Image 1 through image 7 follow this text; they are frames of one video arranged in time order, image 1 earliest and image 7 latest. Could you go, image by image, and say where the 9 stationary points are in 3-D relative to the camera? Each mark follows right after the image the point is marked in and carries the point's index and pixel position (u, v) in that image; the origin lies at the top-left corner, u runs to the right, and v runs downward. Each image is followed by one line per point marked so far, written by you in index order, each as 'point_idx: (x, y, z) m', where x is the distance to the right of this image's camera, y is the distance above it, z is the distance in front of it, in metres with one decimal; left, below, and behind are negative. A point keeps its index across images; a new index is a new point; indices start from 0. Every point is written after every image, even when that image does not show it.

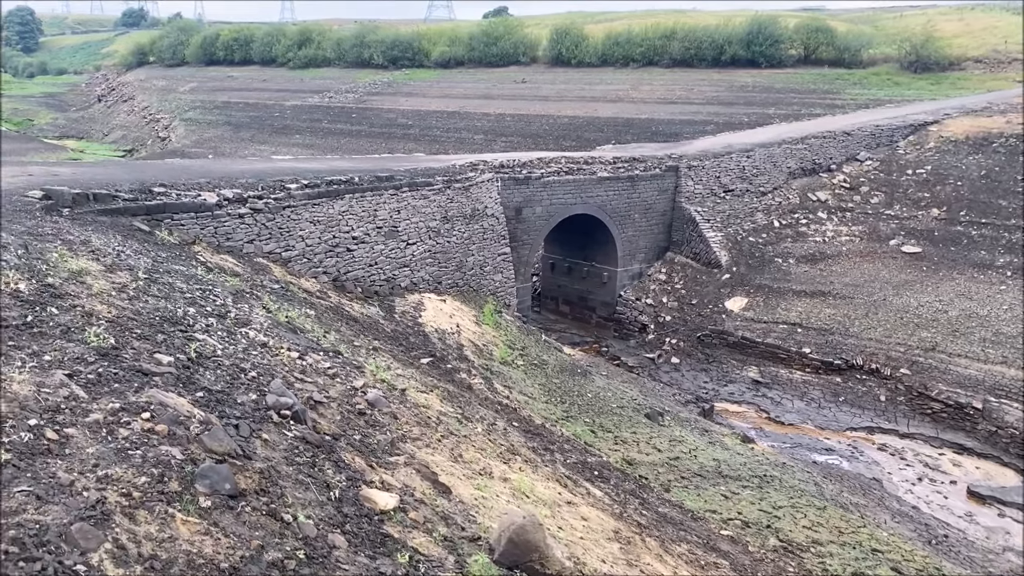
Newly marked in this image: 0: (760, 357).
0: (+5.4, -1.5, +15.4) m
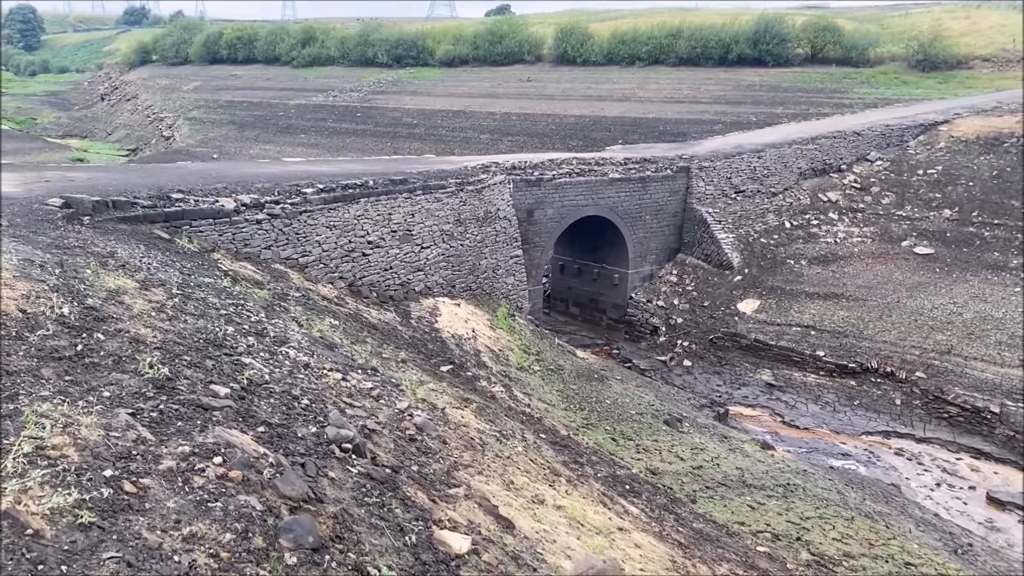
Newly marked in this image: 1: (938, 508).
0: (+5.7, -1.6, +15.3) m
1: (+6.4, -3.3, +10.5) m
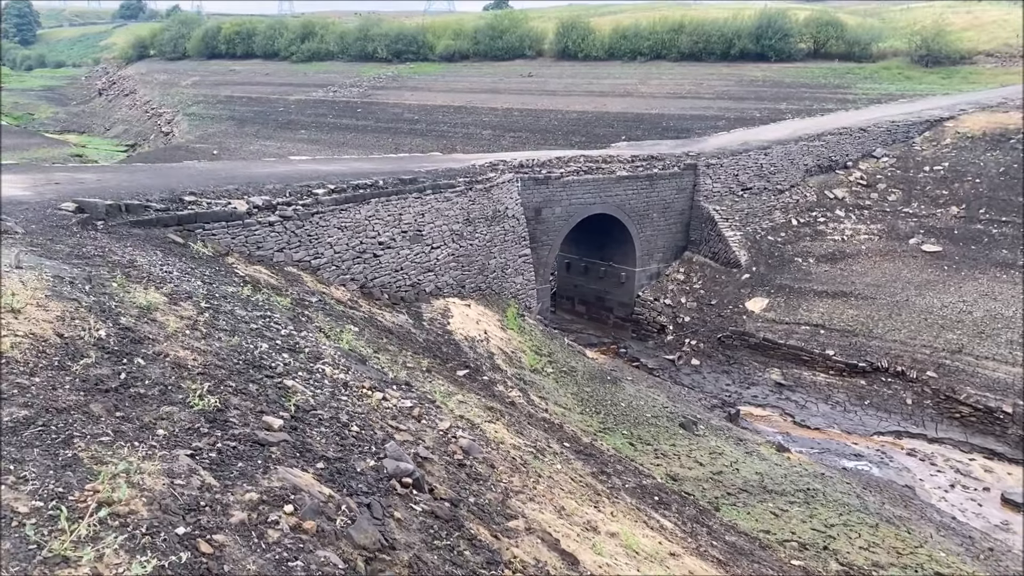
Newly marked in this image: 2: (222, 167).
0: (+5.9, -1.5, +15.2) m
1: (+6.6, -3.3, +10.4) m
2: (-4.6, +1.9, +11.3) m
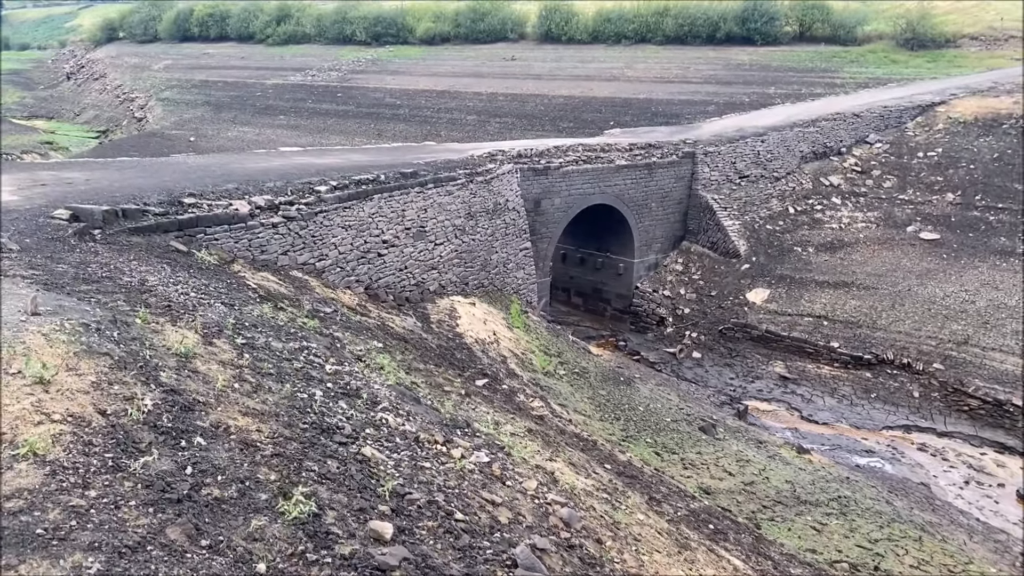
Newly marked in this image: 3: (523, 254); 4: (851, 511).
0: (+5.9, -1.4, +15.0) m
1: (+6.7, -3.2, +10.3) m
2: (-4.5, +1.9, +10.7) m
3: (+0.2, +0.7, +13.5) m
4: (+3.5, -2.3, +7.3) m
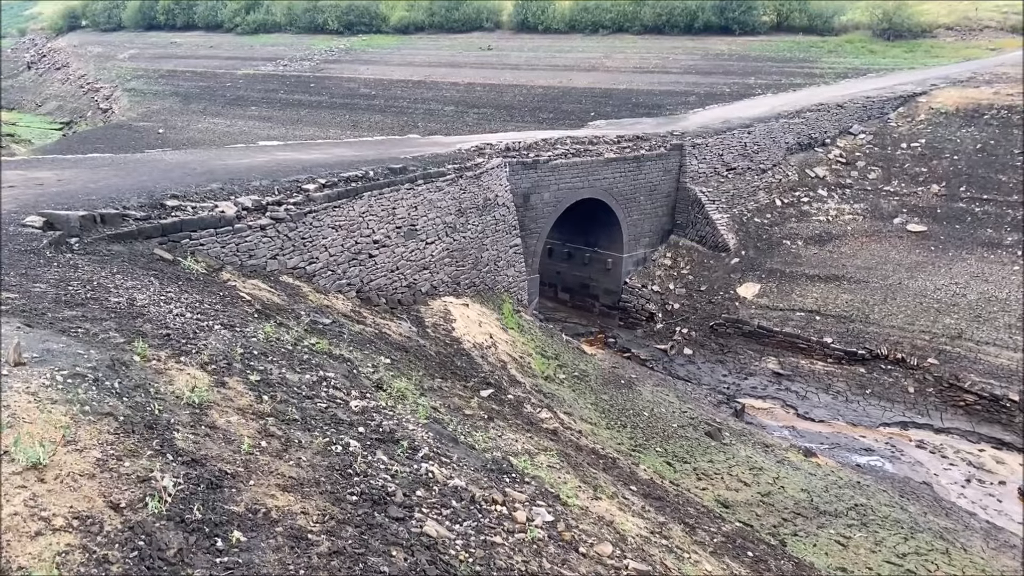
0: (+5.7, -1.2, +14.9) m
1: (+6.7, -3.2, +10.2) m
2: (-4.6, +1.9, +10.1) m
3: (0.0, +0.7, +13.1) m
4: (+3.6, -2.3, +7.1) m
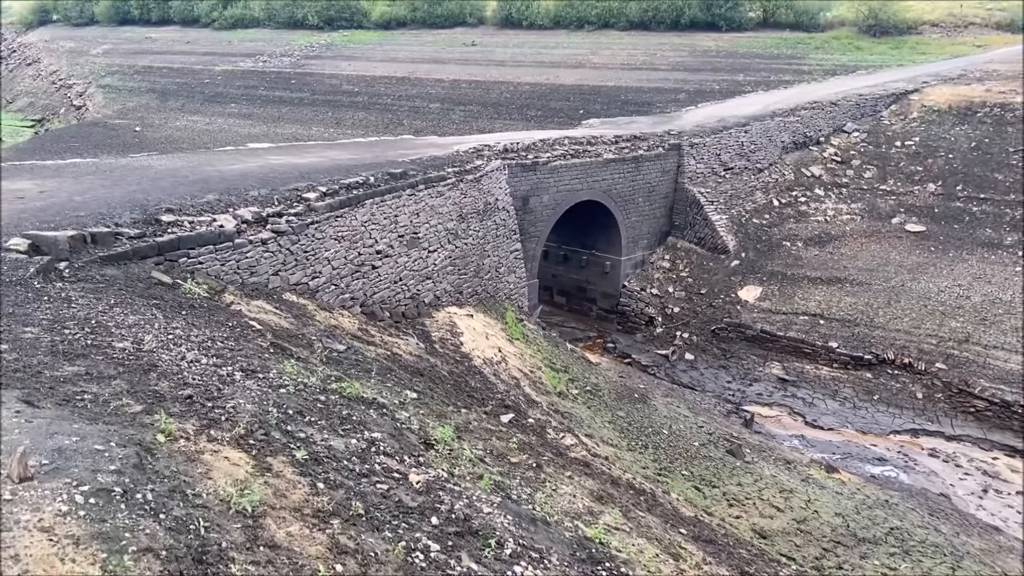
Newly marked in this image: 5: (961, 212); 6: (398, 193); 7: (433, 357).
0: (+5.7, -1.3, +14.6) m
1: (+6.9, -3.3, +10.0) m
2: (-4.5, +1.7, +9.6) m
3: (+0.1, +0.6, +12.7) m
4: (+3.8, -2.5, +6.8) m
5: (+11.7, +2.0, +18.3) m
6: (-1.6, +1.3, +9.7) m
7: (-1.0, -0.8, +8.2) m
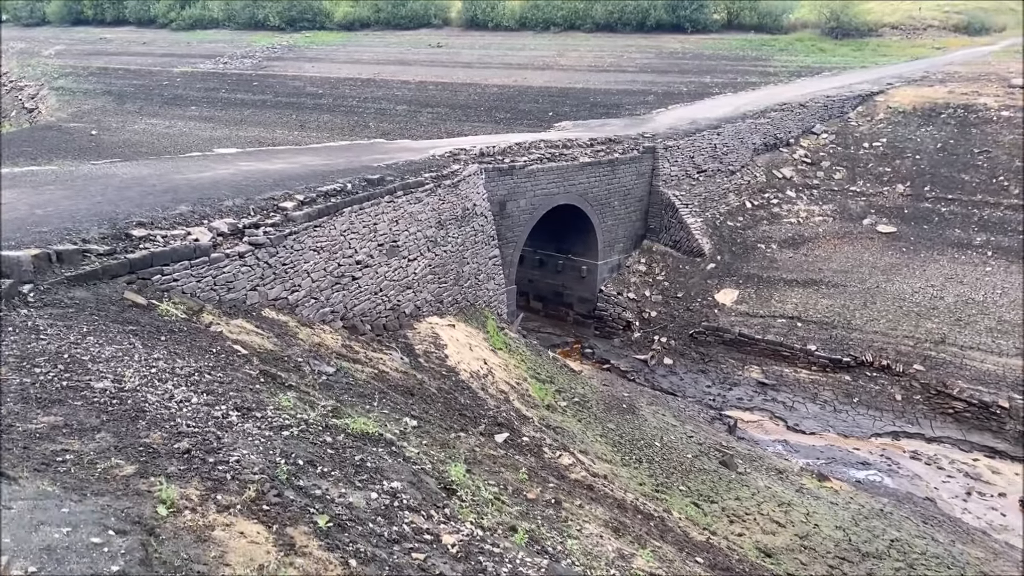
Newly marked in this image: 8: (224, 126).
0: (+5.3, -1.4, +14.6) m
1: (+6.7, -3.3, +10.1) m
2: (-4.7, +1.5, +9.1) m
3: (-0.3, +0.4, +12.4) m
4: (+3.8, -2.5, +6.7) m
5: (+11.1, +2.0, +18.6) m
6: (-1.8, +1.2, +9.4) m
7: (-1.1, -0.9, +7.9) m
8: (-7.8, +4.5, +19.7) m
